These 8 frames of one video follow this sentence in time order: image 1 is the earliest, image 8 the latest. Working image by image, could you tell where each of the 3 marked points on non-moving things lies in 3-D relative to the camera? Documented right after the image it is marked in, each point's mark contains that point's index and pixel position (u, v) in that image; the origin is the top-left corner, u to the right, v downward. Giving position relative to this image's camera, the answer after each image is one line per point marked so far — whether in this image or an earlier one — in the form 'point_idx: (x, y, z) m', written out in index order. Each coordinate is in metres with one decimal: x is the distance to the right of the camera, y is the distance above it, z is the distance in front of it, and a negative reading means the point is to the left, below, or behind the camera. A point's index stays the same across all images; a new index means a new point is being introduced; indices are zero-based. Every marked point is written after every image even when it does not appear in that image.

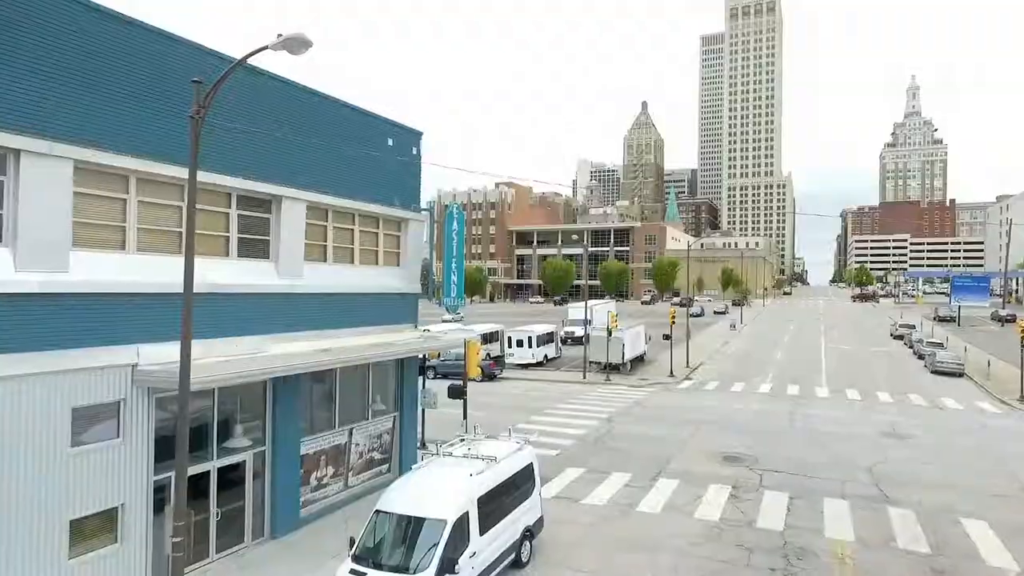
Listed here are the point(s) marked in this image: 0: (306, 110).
0: (-3.8, +3.3, +12.1) m
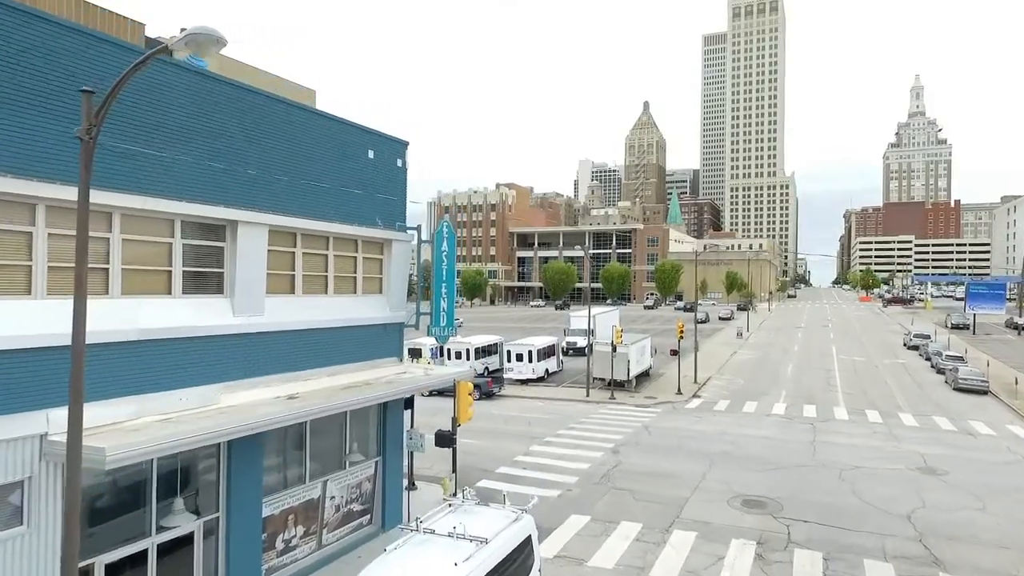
0: (-3.9, +2.7, +10.5) m
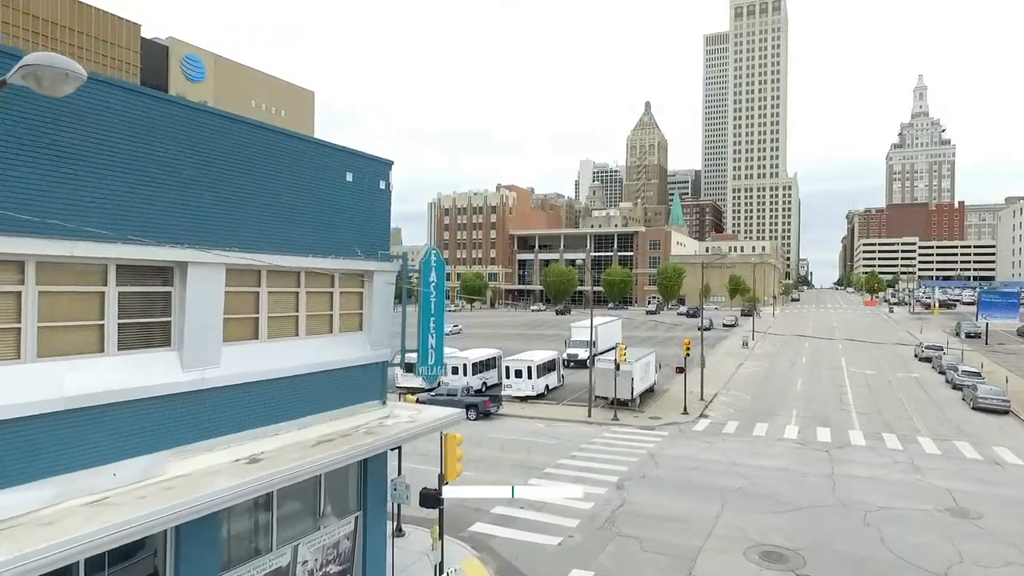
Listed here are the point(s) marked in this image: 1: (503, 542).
0: (-4.0, +2.0, +9.2) m
1: (-0.2, -5.7, +14.7) m
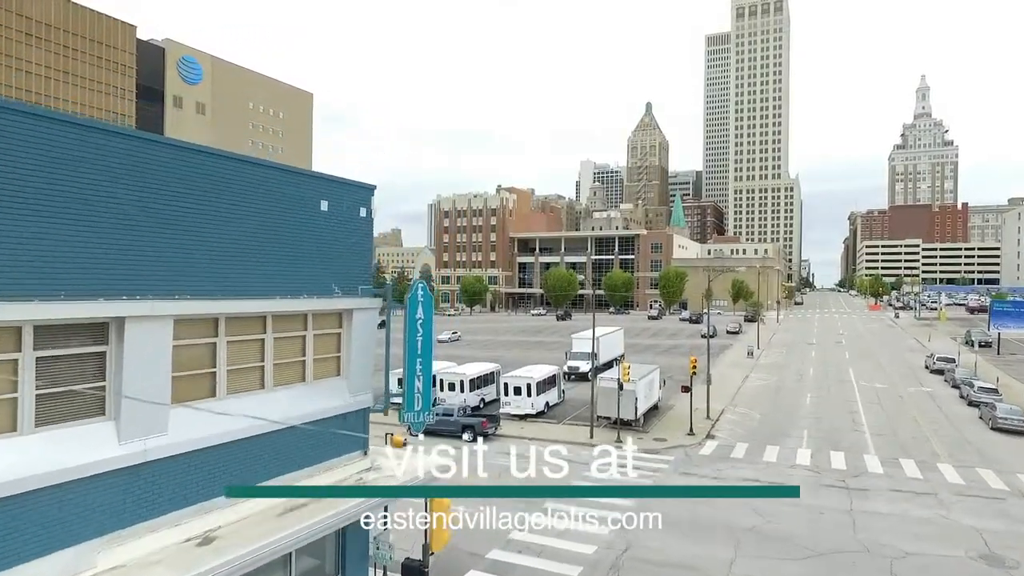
0: (-4.1, +1.4, +8.0) m
1: (-0.3, -6.4, +13.5) m
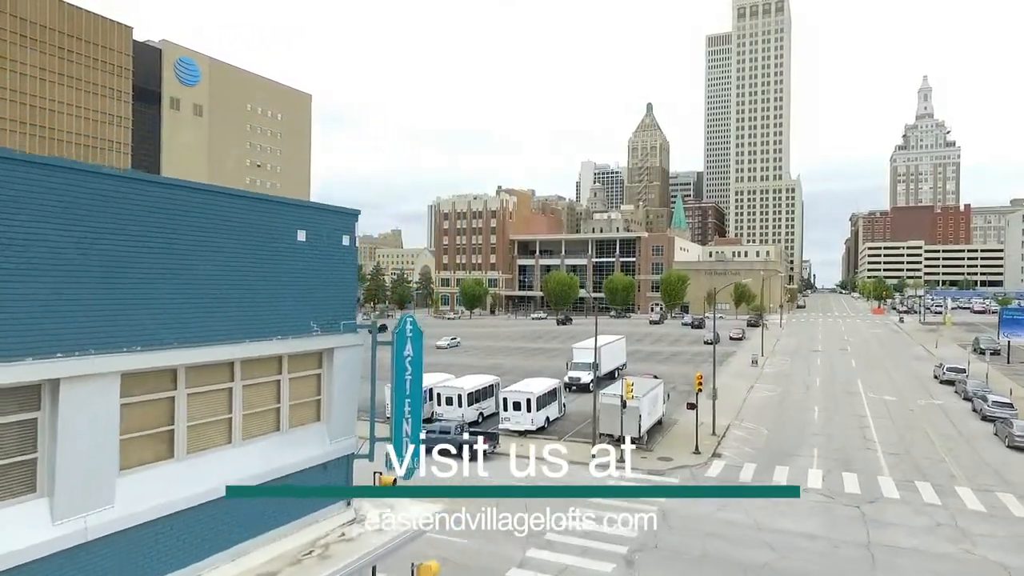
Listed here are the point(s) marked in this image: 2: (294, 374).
0: (-4.1, +0.8, +7.0) m
1: (-0.3, -6.9, +12.5) m
2: (-3.1, -1.2, +9.2) m
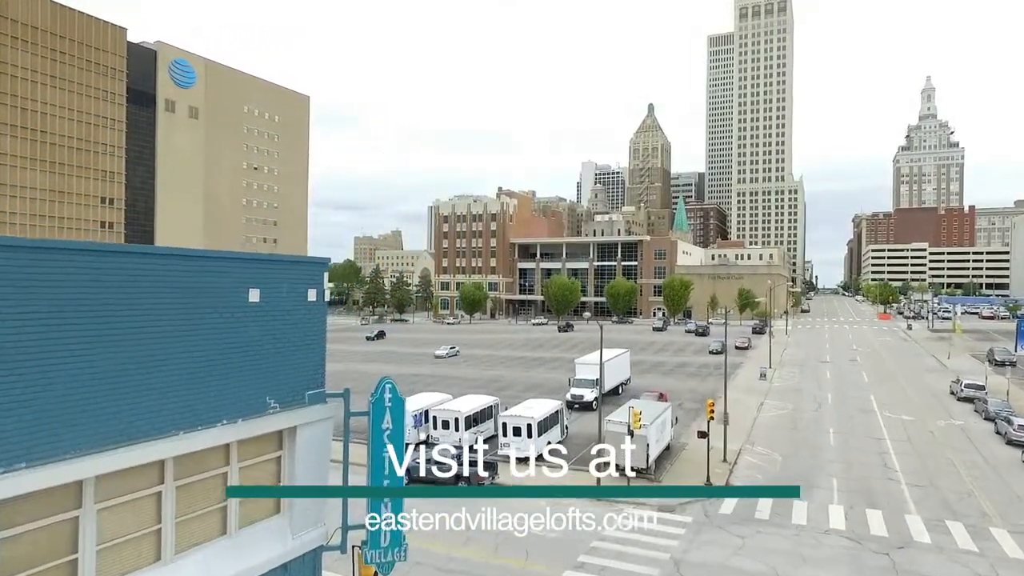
0: (-4.1, 0.0, +5.4) m
1: (-0.3, -7.7, +10.9) m
2: (-3.1, -2.0, +7.6) m
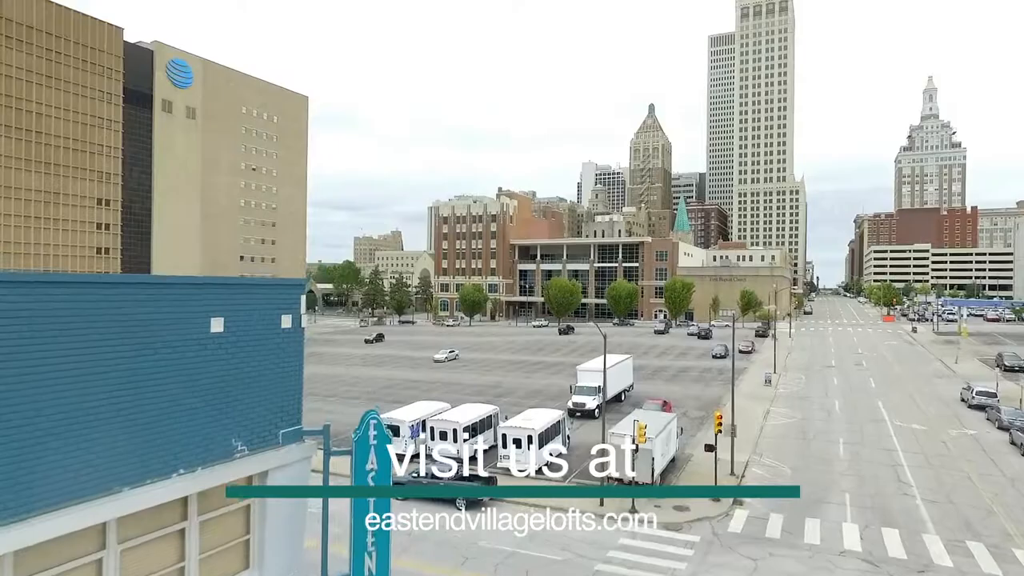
0: (-4.1, -0.3, +4.5) m
1: (-0.3, -8.0, +10.0) m
2: (-3.1, -2.3, +6.7) m
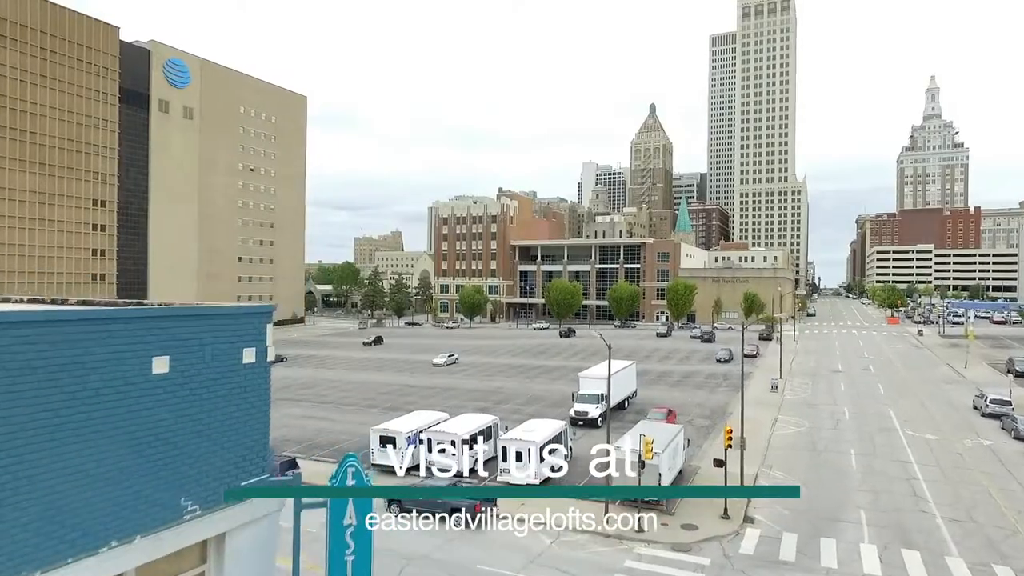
0: (-4.1, -0.6, +3.4) m
1: (-0.3, -8.3, +8.9) m
2: (-3.1, -2.6, +5.6) m
